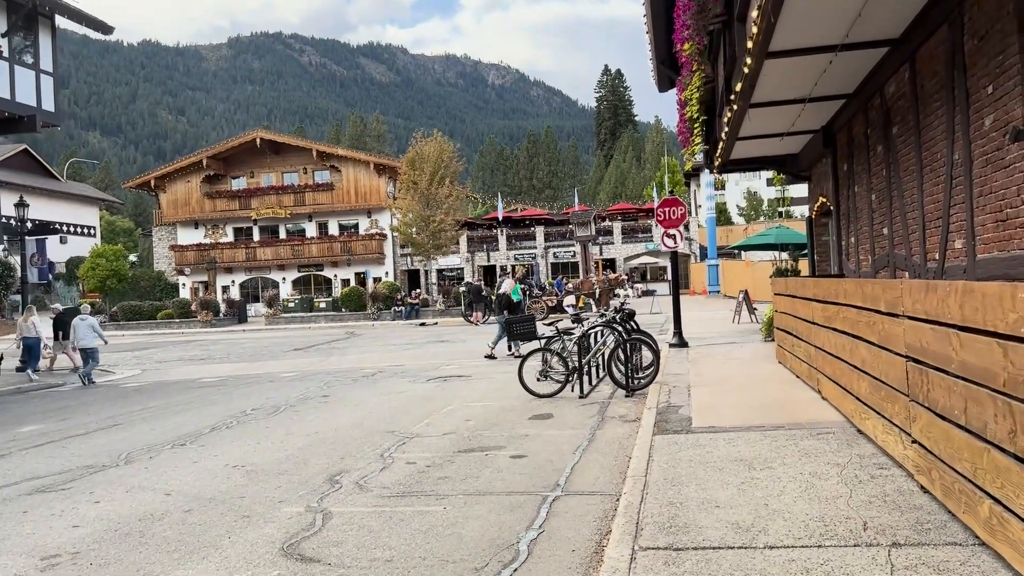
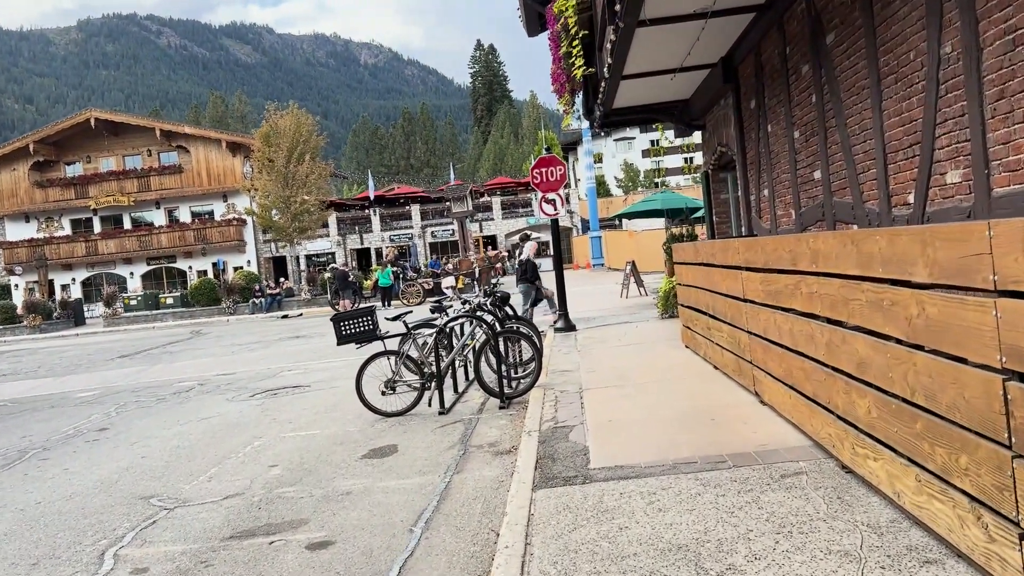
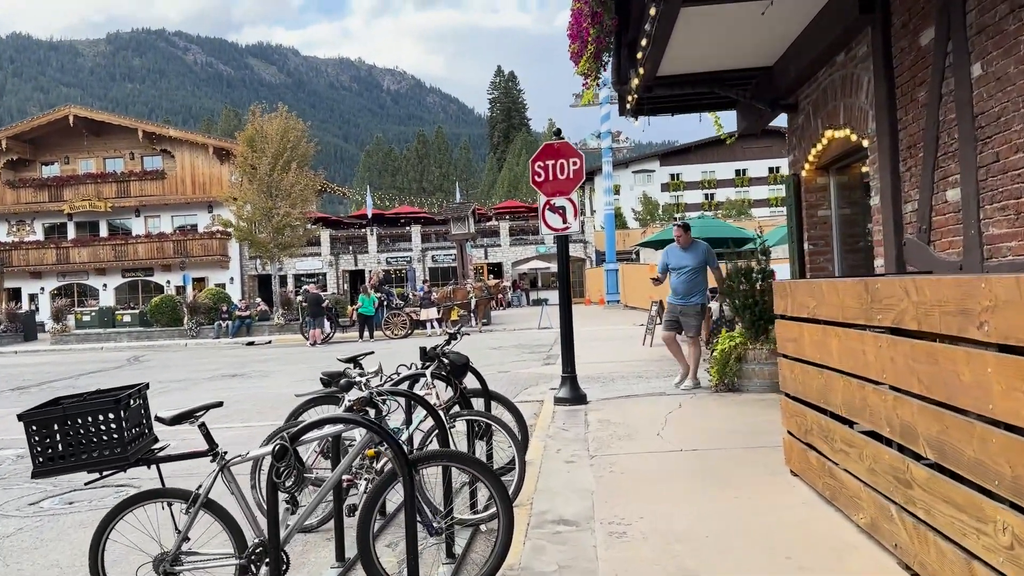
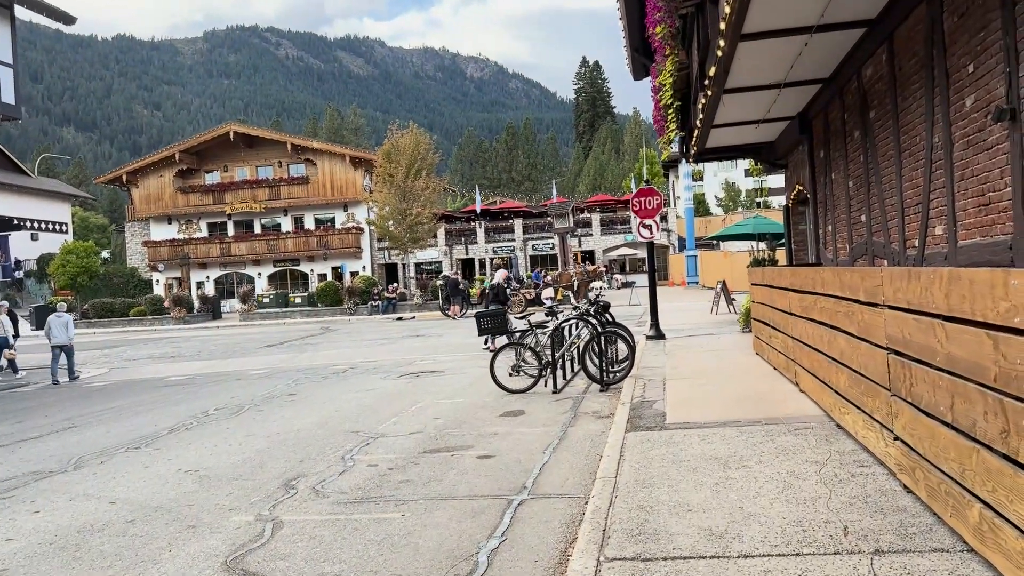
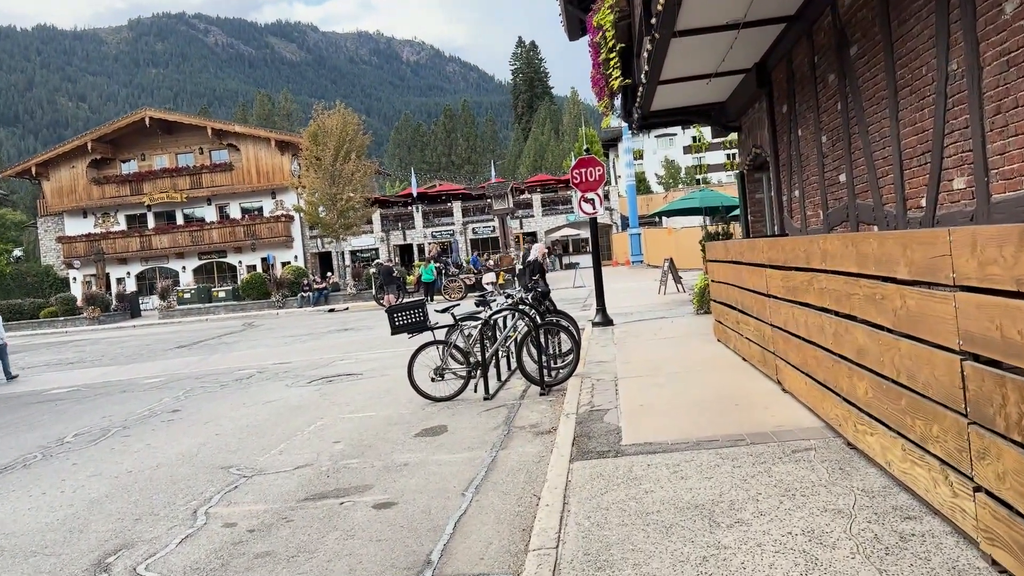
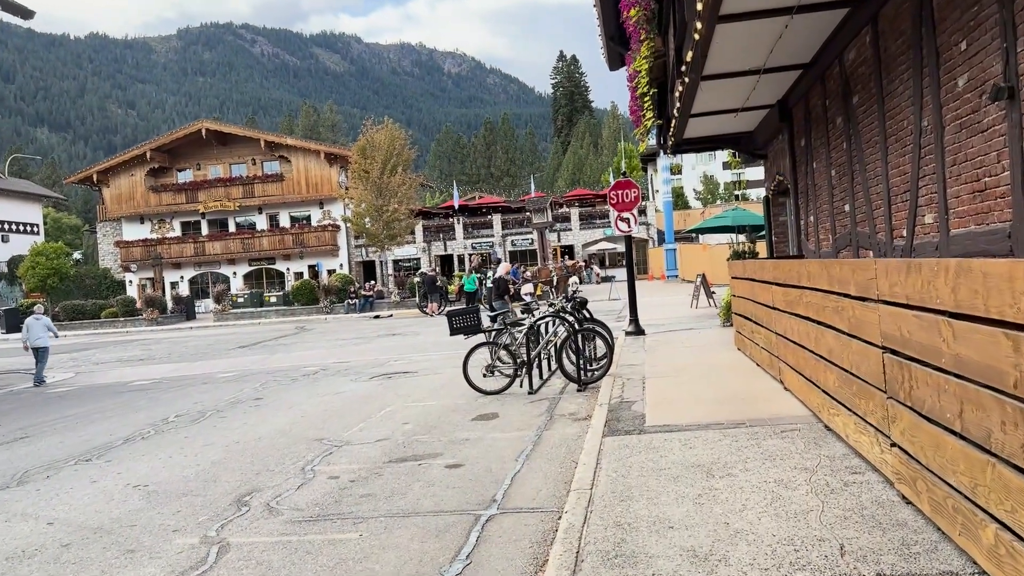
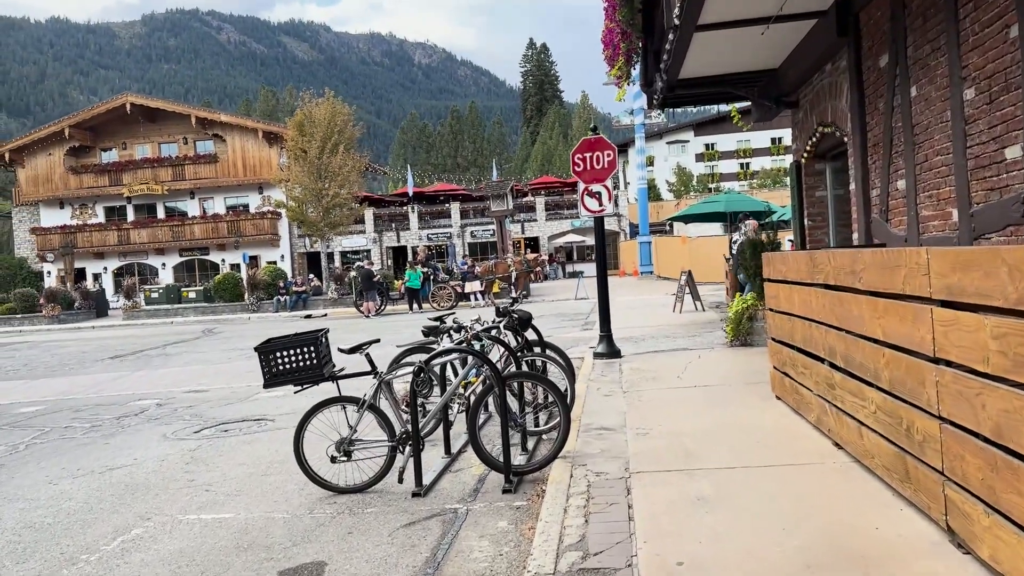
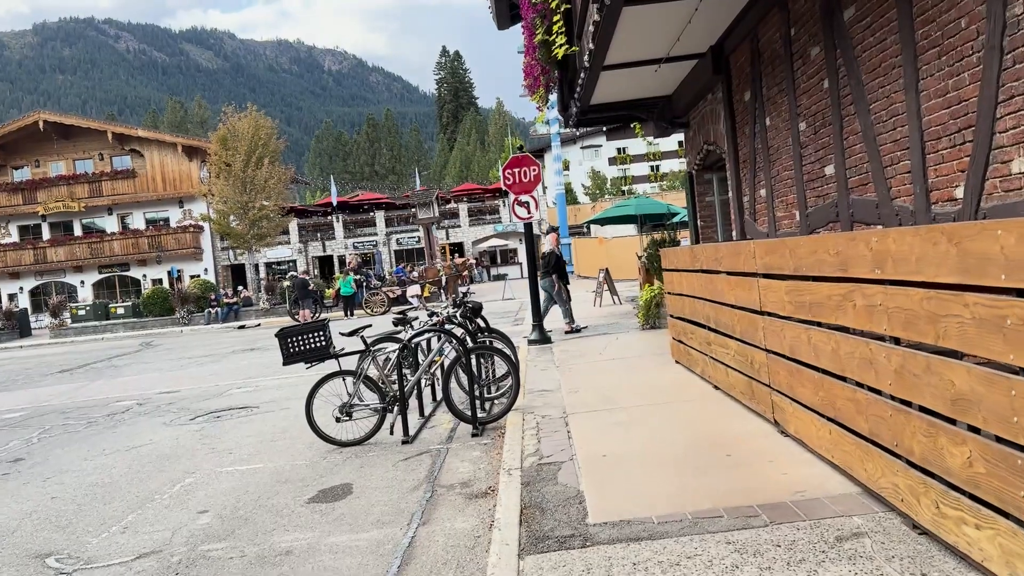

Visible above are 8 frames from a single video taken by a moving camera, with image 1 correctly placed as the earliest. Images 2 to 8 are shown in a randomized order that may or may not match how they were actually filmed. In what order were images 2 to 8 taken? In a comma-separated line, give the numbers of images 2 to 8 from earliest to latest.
4, 6, 5, 2, 8, 7, 3
